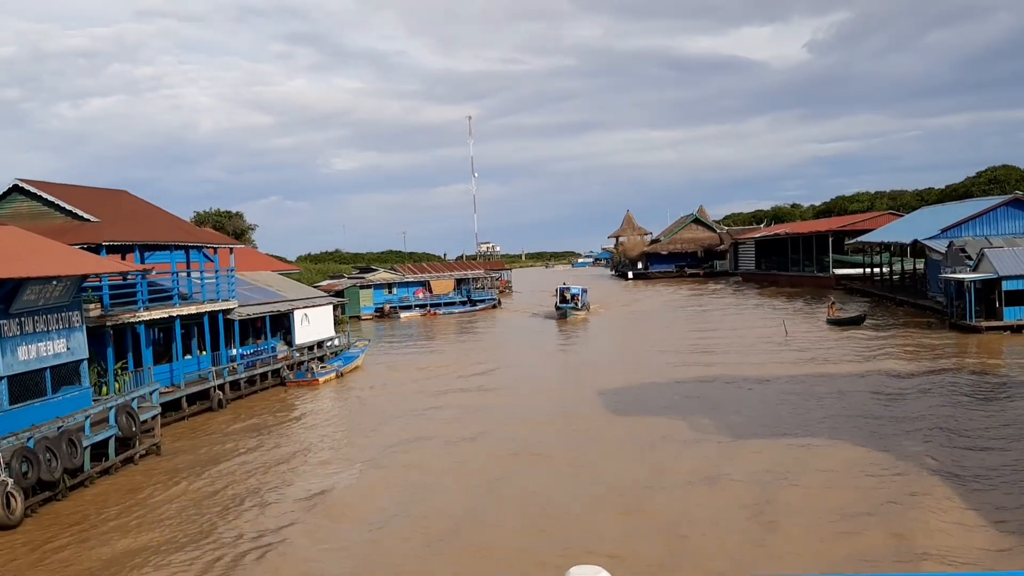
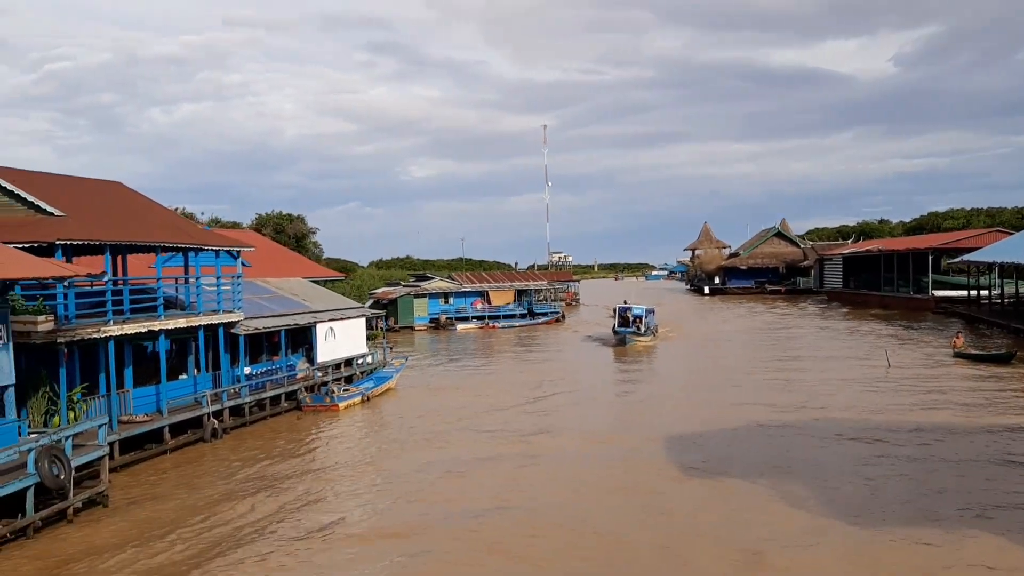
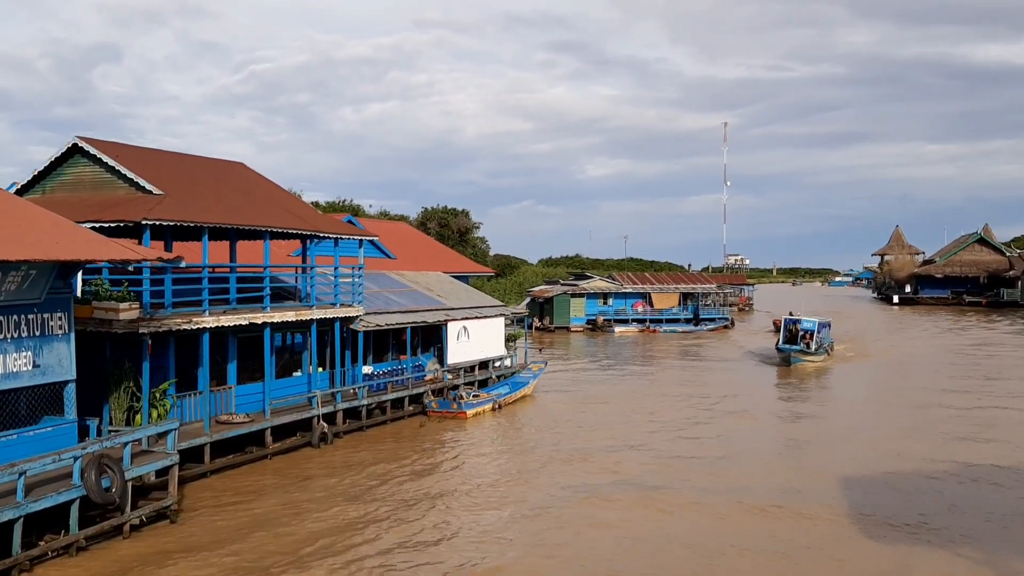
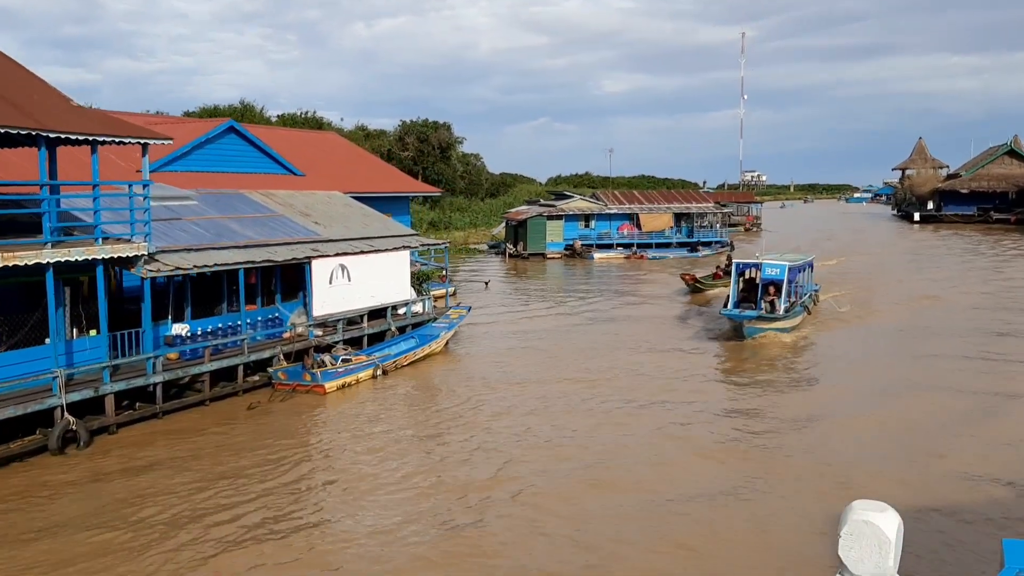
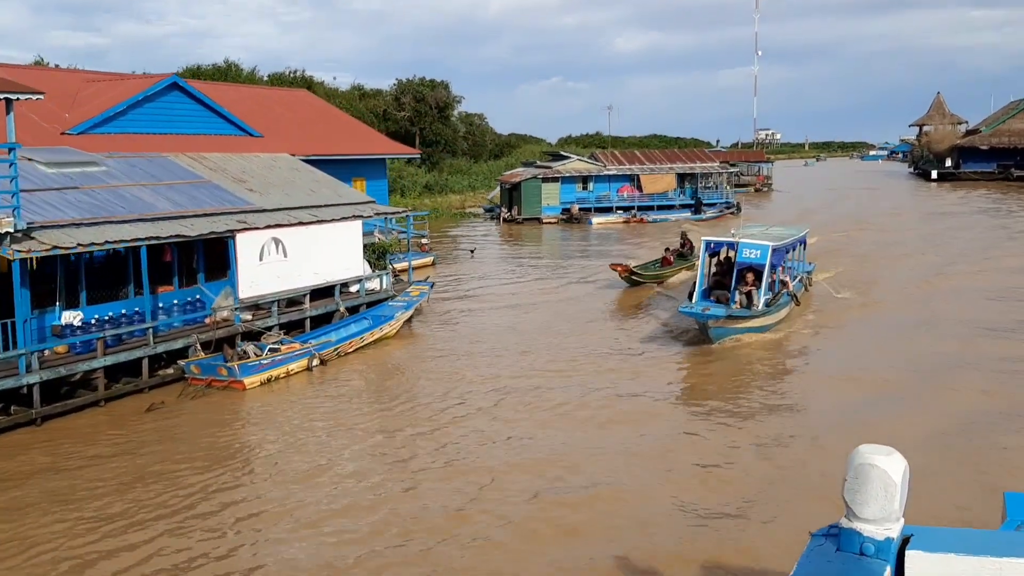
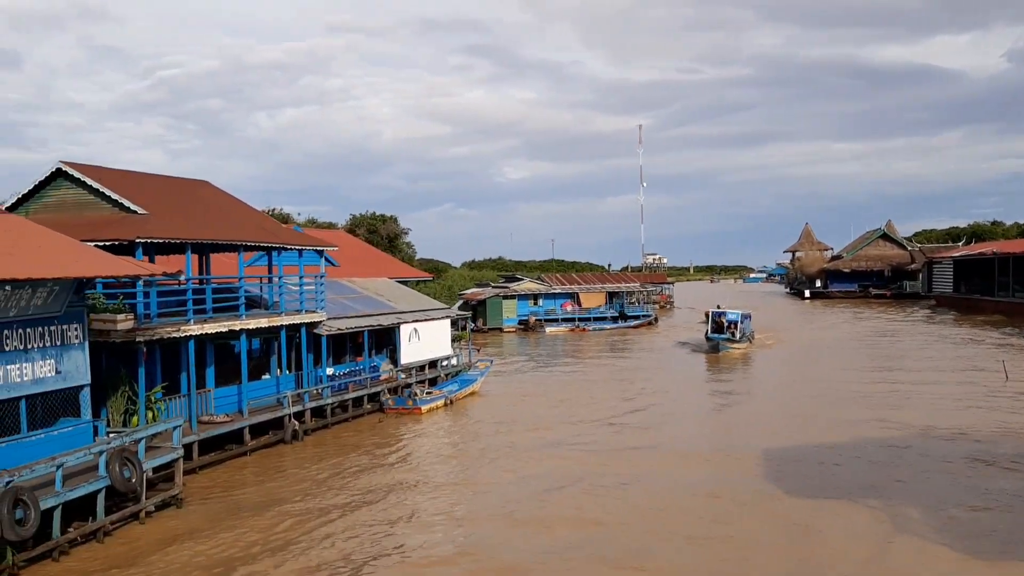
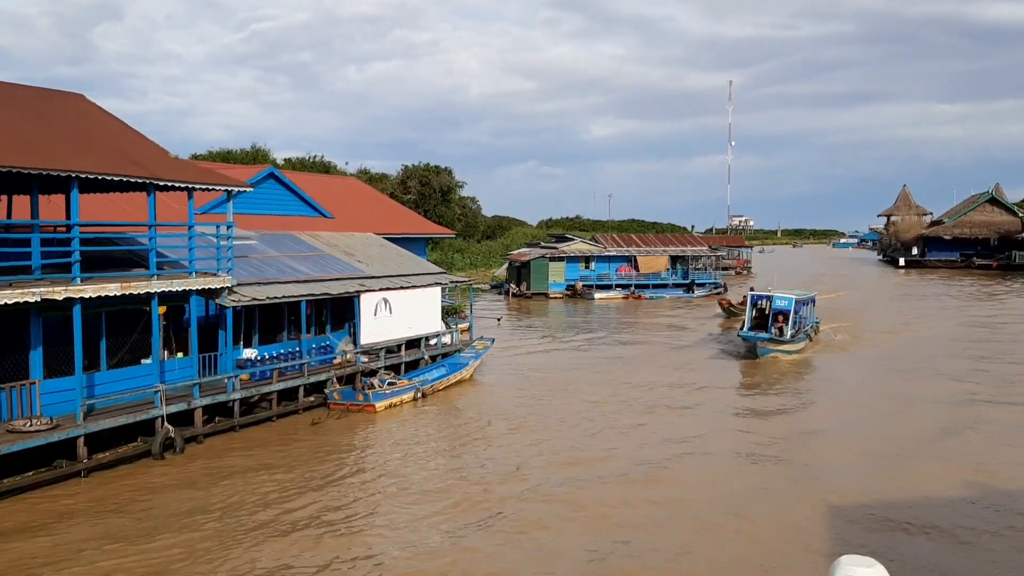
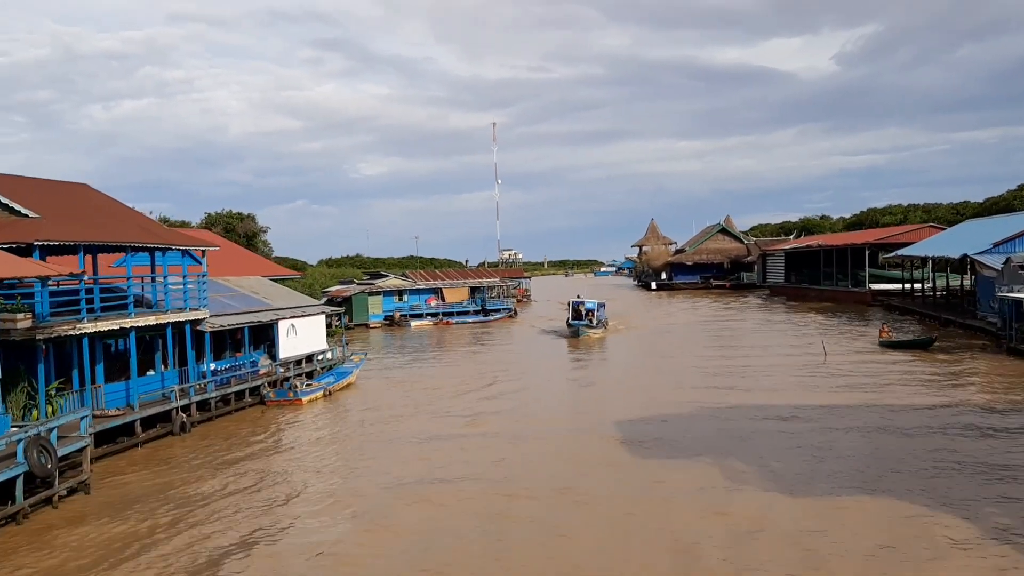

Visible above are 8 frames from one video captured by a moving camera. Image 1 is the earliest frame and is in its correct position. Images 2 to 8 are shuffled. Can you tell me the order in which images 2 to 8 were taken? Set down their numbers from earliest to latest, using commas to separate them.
8, 2, 6, 3, 7, 4, 5
